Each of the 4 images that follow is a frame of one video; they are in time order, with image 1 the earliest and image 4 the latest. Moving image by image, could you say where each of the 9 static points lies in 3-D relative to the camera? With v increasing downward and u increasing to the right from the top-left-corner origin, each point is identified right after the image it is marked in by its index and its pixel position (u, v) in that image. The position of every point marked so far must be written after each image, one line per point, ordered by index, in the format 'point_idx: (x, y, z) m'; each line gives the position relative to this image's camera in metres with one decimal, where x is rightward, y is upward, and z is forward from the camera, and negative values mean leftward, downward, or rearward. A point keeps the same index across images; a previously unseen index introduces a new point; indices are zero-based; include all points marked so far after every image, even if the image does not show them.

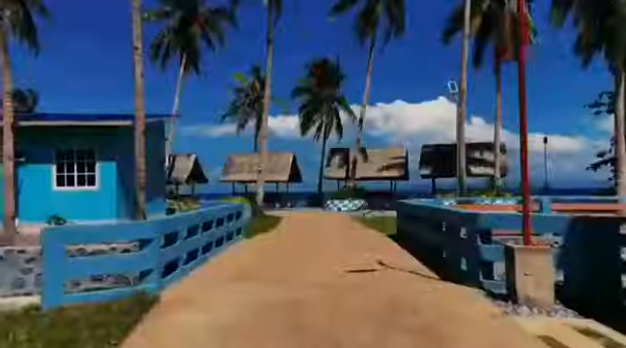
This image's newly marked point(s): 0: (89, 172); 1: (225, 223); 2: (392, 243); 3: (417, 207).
0: (-8.0, +0.1, +16.2) m
1: (-2.4, -1.3, +12.2) m
2: (+2.2, -1.9, +12.7) m
3: (+2.7, -0.8, +12.0) m
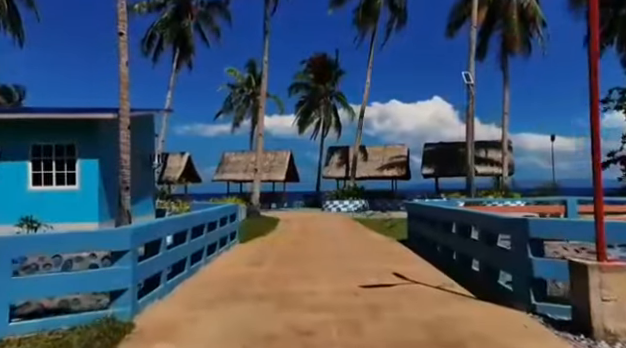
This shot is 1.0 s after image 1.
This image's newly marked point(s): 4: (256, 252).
0: (-8.0, +0.1, +14.8) m
1: (-2.3, -1.3, +10.9) m
2: (+2.3, -1.9, +11.4) m
3: (+2.7, -0.8, +10.7) m
4: (-1.4, -2.0, +11.8) m
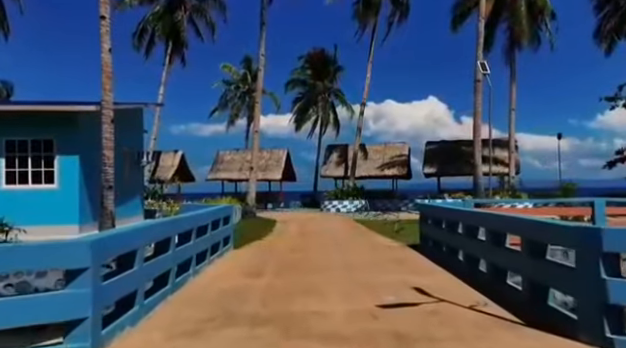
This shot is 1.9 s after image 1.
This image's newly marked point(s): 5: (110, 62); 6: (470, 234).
0: (-8.0, +0.2, +13.6) m
1: (-2.2, -1.2, +9.7) m
2: (+2.3, -1.9, +10.3) m
3: (+2.8, -0.7, +9.6) m
4: (-1.4, -2.0, +10.6) m
5: (-5.7, +3.1, +12.7) m
6: (+2.8, -1.1, +7.9) m
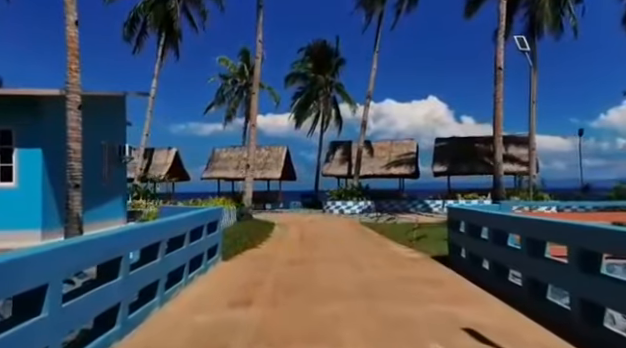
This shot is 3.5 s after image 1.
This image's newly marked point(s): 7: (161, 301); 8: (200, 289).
0: (-7.9, +0.3, +11.6) m
1: (-2.1, -1.2, +7.7) m
2: (+2.5, -1.8, +8.3) m
3: (+2.9, -0.7, +7.6) m
4: (-1.3, -1.9, +8.6) m
5: (-5.6, +3.2, +10.7) m
6: (+2.9, -1.0, +5.9) m
7: (-2.1, -1.7, +6.2) m
8: (-1.8, -1.8, +7.5) m
